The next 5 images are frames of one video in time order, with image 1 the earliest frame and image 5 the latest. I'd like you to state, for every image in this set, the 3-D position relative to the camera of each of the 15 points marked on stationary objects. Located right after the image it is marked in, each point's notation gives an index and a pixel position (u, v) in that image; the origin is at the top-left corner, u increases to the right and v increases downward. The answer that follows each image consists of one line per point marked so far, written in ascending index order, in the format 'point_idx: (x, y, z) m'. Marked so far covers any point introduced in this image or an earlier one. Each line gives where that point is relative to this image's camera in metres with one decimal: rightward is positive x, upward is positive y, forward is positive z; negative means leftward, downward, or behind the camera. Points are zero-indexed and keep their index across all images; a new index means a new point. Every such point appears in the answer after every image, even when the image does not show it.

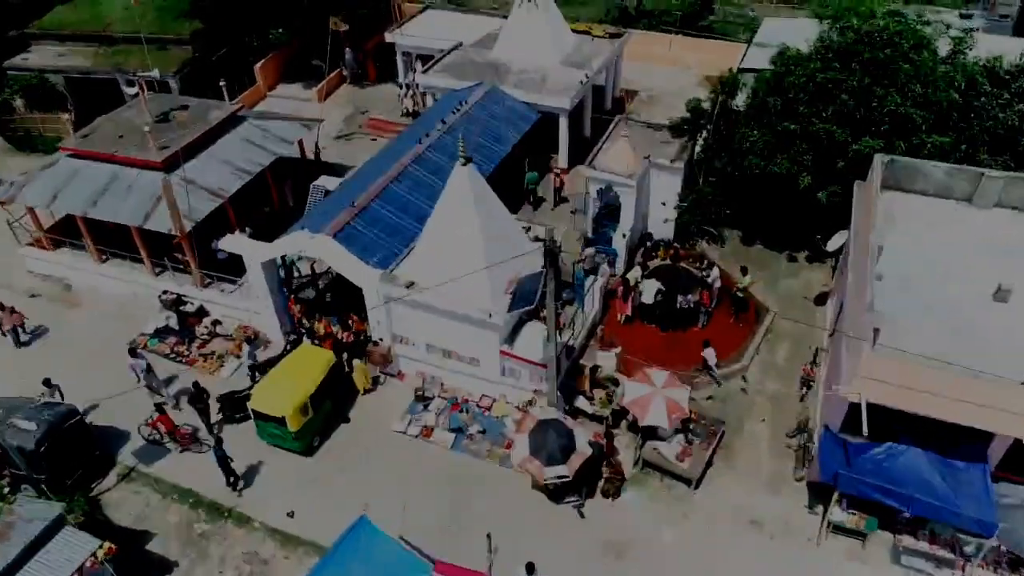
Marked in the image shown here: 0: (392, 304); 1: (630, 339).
0: (-3.1, -0.4, +17.9) m
1: (+3.3, -1.4, +19.8) m
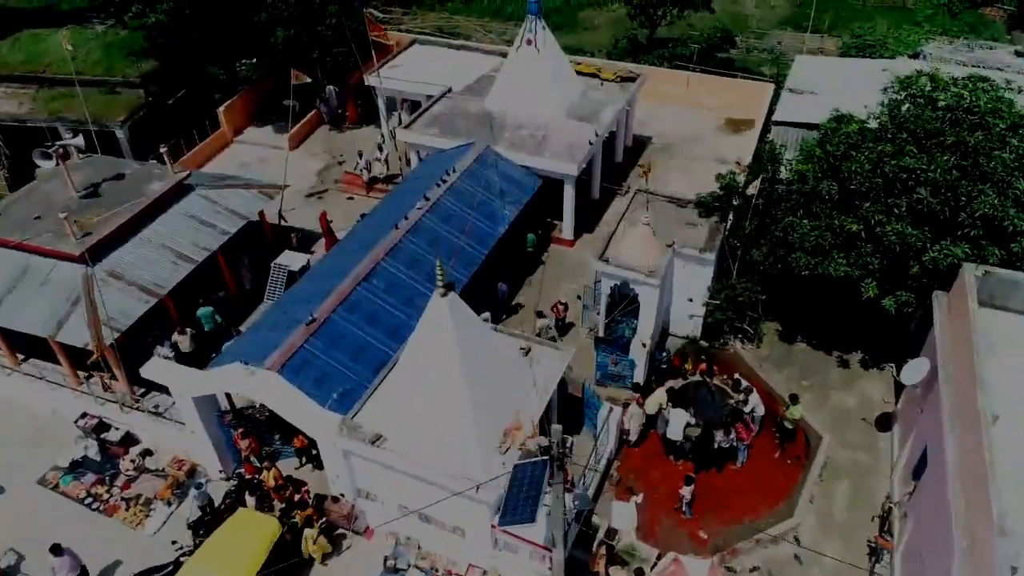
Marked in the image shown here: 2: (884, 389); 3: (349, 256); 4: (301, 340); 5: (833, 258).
0: (-3.2, -3.4, +14.1) m
1: (+3.2, -4.4, +16.1) m
2: (+9.5, -2.6, +18.1) m
3: (-4.1, +0.8, +18.0) m
4: (-4.5, -1.1, +15.0) m
5: (+7.3, +0.7, +16.1) m
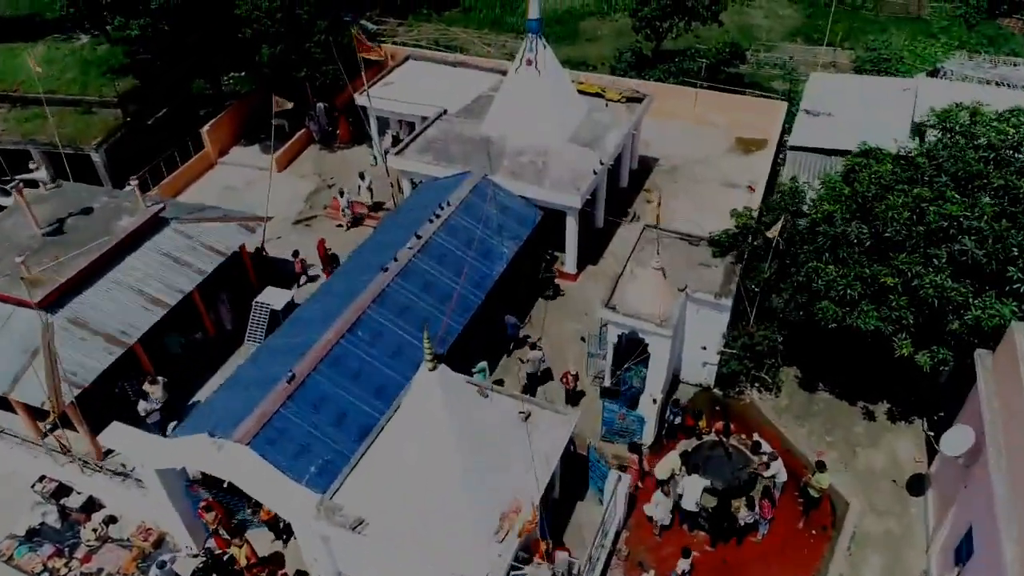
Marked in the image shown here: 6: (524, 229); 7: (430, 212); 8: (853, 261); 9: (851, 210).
0: (-3.2, -4.5, +12.6) m
1: (+3.1, -5.5, +14.6) m
2: (+9.5, -3.7, +16.7) m
3: (-4.2, -0.3, +16.5) m
4: (-4.5, -2.2, +13.5) m
5: (+7.2, -0.5, +14.6) m
6: (+0.3, +1.6, +19.5) m
7: (-2.2, +2.0, +19.0) m
8: (+7.1, +0.6, +14.8) m
9: (+7.2, +1.7, +15.2) m
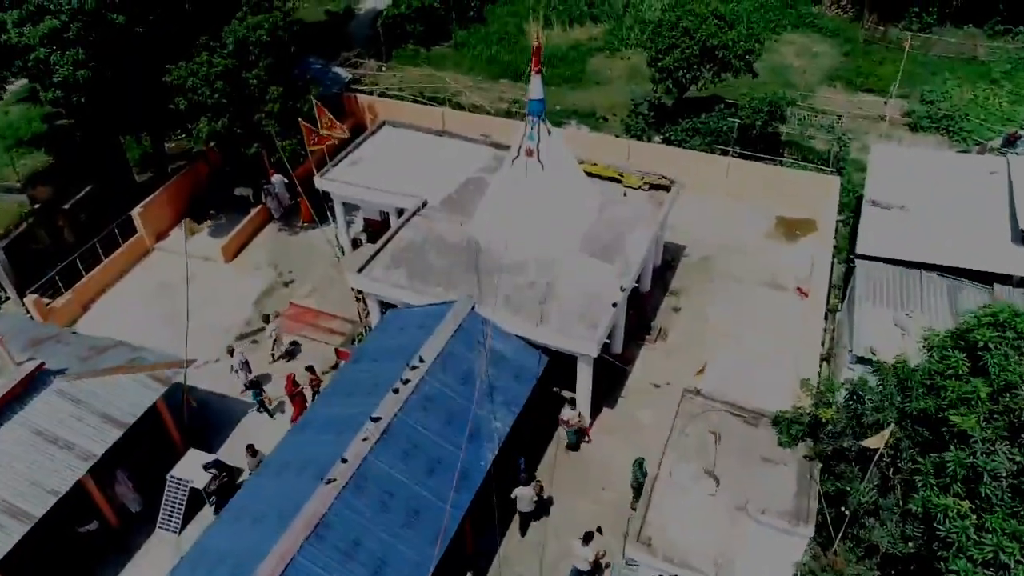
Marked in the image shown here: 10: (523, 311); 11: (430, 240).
0: (-3.3, -8.2, +7.9) m
1: (+3.0, -9.2, +9.9) m
2: (+9.3, -7.4, +11.9) m
3: (-4.3, -4.0, +11.8) m
4: (-4.6, -5.9, +8.8) m
5: (+7.1, -4.2, +9.9) m
6: (+0.2, -2.1, +14.8) m
7: (-2.3, -1.7, +14.2) m
8: (+7.0, -3.1, +10.1) m
9: (+7.1, -2.0, +10.4) m
10: (+0.2, -0.5, +15.8) m
11: (-2.1, +1.2, +18.0) m
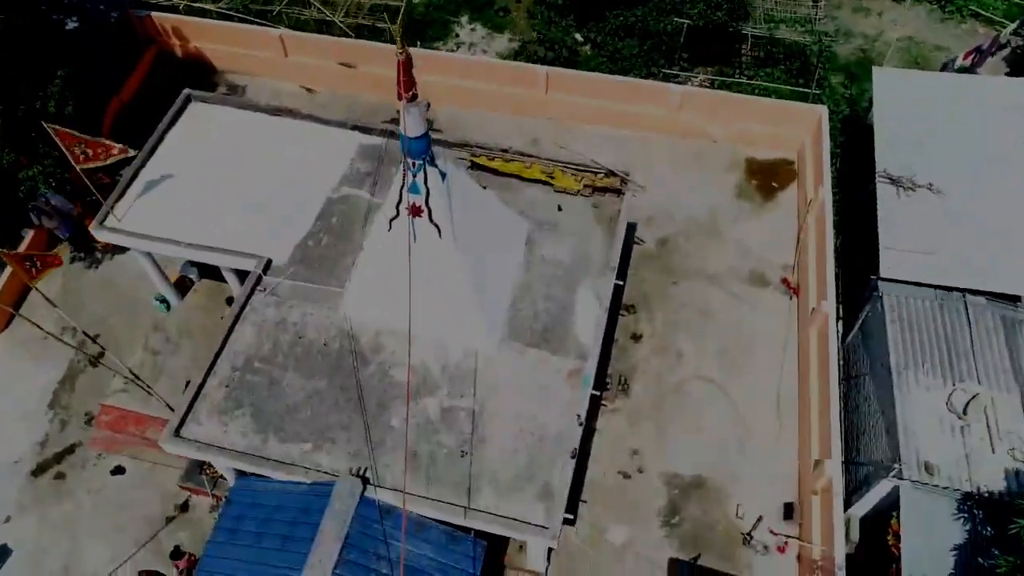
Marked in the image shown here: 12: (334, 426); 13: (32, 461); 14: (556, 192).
0: (-2.7, -12.7, +4.8) m
1: (+3.4, -12.4, +7.6) m
2: (+9.1, -9.3, +9.7) m
3: (-4.6, -7.9, +7.2) m
4: (-4.3, -10.5, +4.9) m
5: (+6.9, -7.0, +6.6) m
6: (-0.8, -4.6, +10.0) m
7: (-3.2, -4.7, +9.1) m
8: (+6.7, -6.0, +6.5) m
9: (+6.6, -4.8, +6.6) m
10: (-1.1, -2.8, +10.5) m
11: (-3.8, -1.0, +11.9) m
12: (-2.8, -2.2, +11.1) m
13: (-9.6, -3.4, +14.2) m
14: (+0.9, +1.8, +13.8) m
